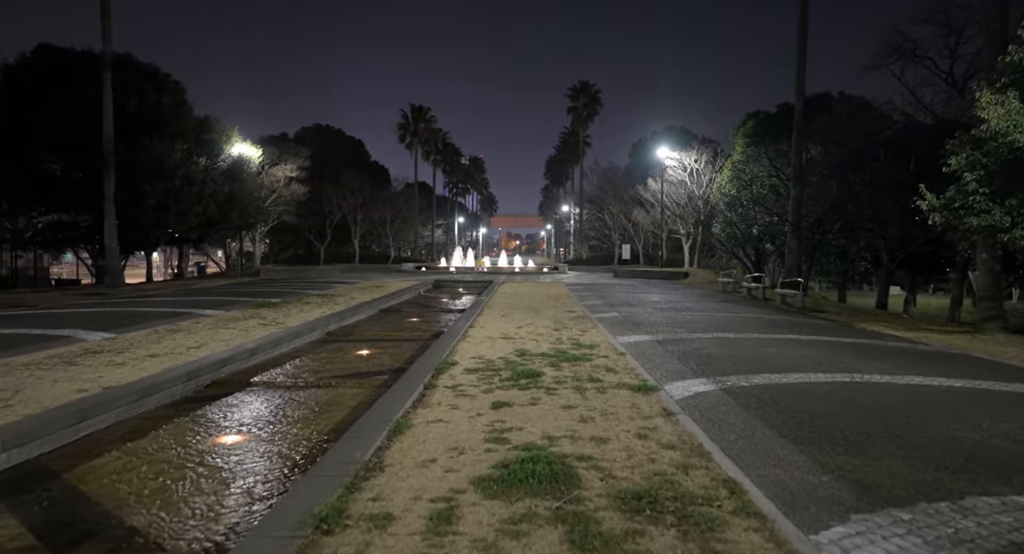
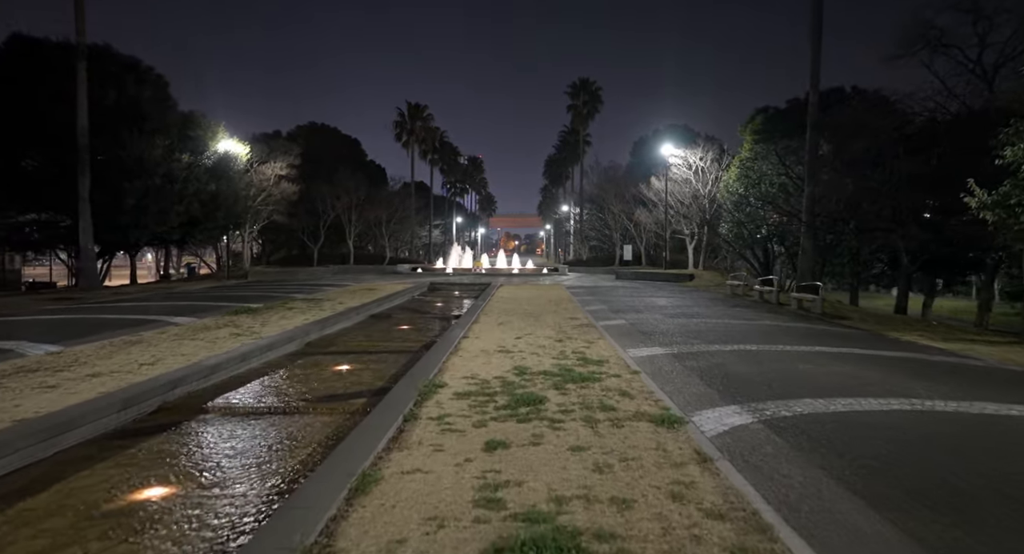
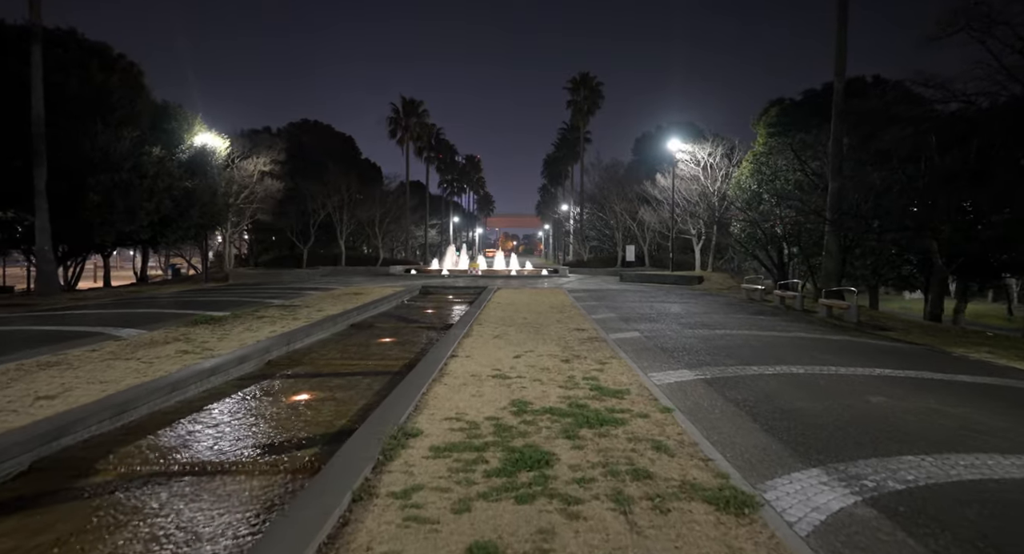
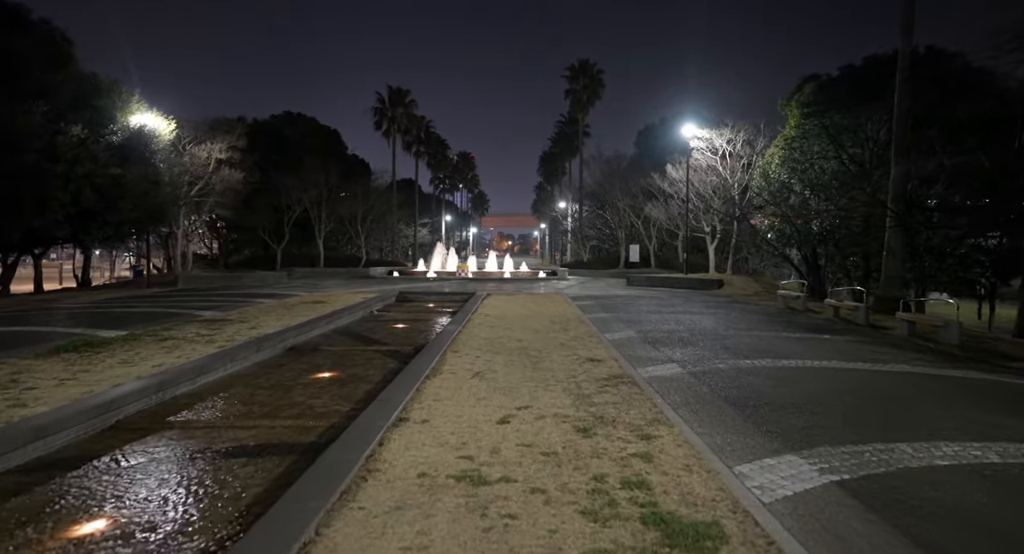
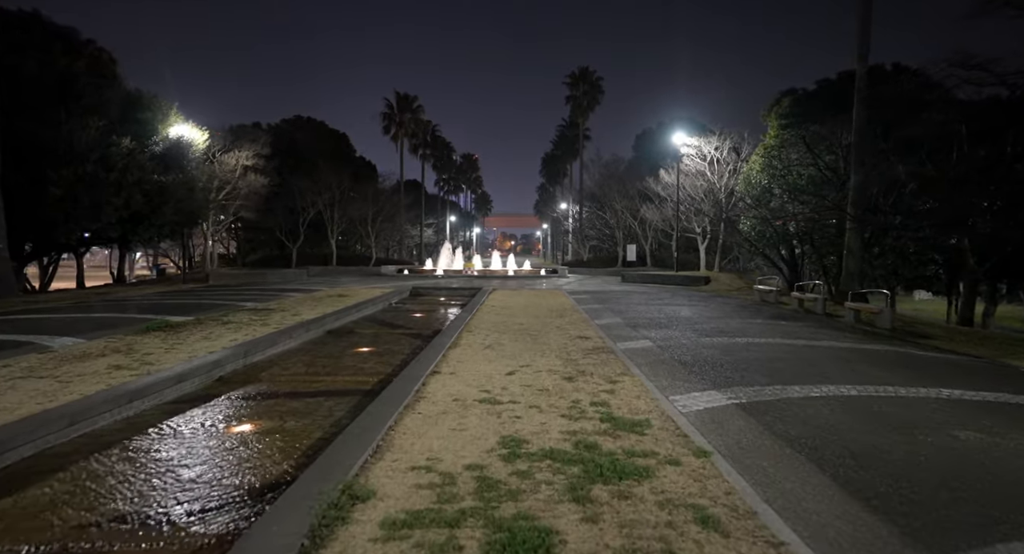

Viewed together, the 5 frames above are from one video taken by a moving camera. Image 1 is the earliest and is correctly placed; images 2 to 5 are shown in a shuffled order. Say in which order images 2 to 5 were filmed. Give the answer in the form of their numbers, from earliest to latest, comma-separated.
2, 3, 5, 4
